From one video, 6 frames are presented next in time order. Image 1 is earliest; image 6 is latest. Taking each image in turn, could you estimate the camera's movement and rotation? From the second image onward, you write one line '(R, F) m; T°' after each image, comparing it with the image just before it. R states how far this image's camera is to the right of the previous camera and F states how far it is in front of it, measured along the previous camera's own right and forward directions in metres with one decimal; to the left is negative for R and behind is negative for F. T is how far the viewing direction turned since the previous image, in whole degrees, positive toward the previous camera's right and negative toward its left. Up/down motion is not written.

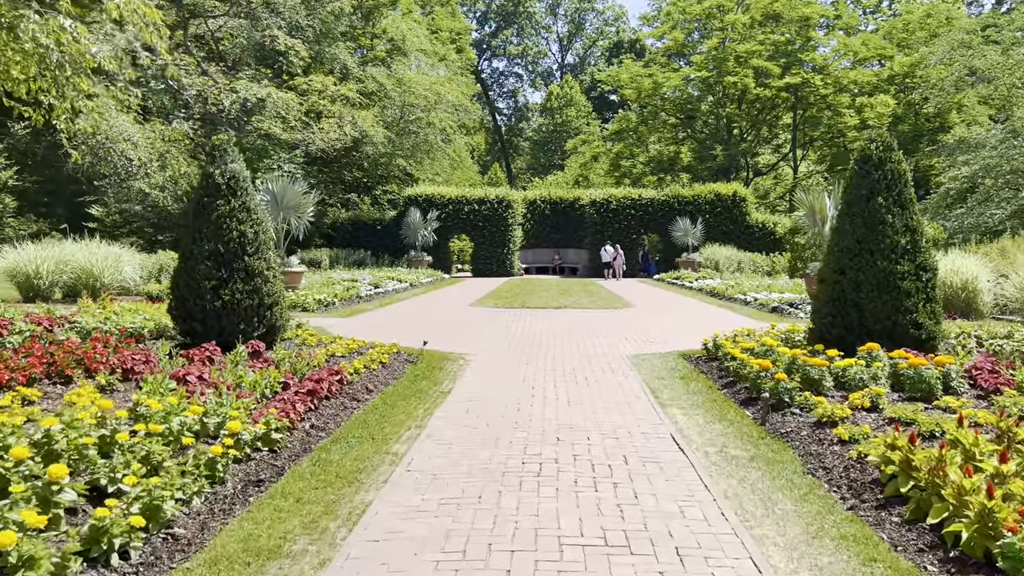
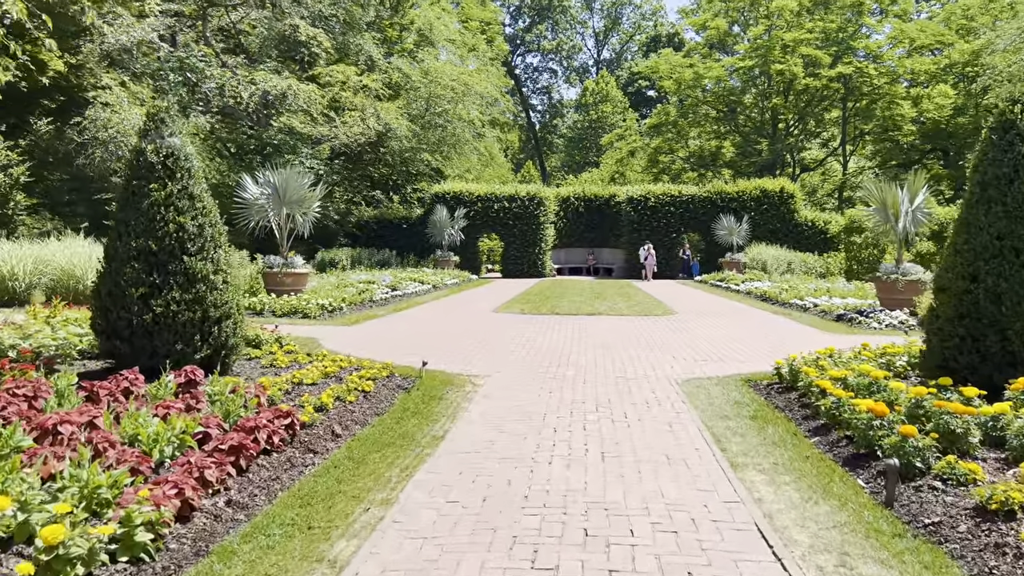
(+0.1, +1.5) m; -2°
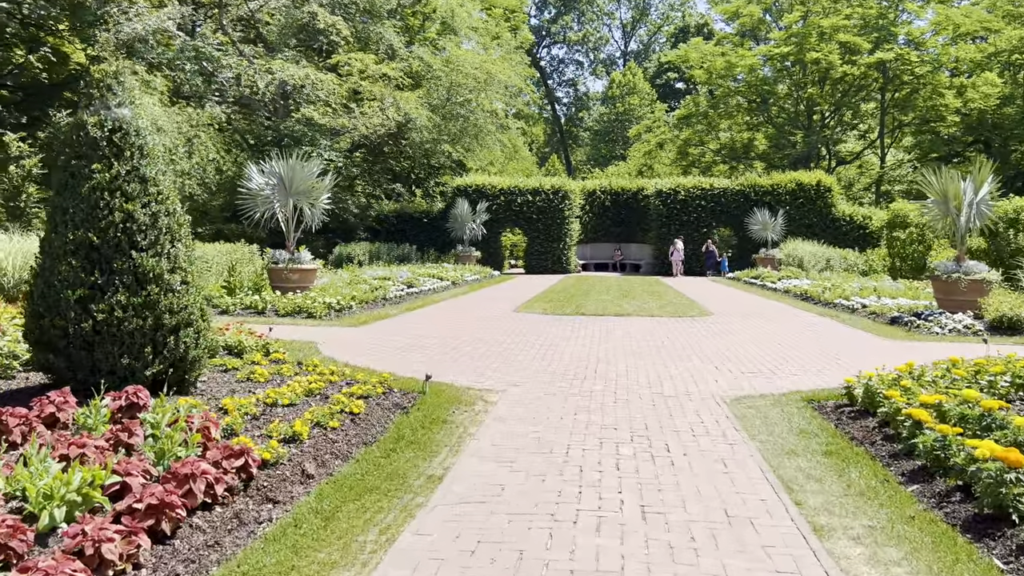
(0.0, +0.9) m; -2°
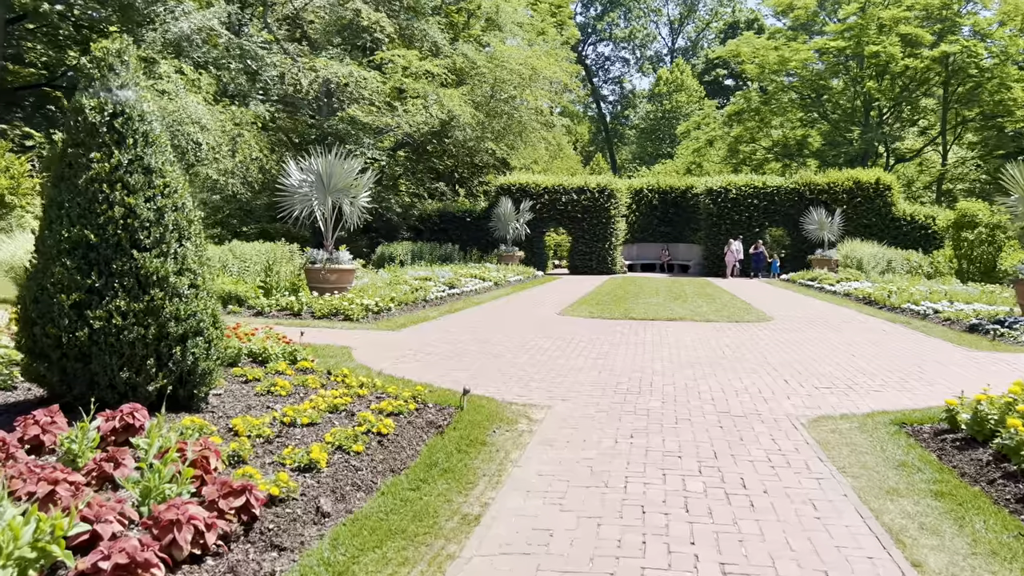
(0.0, +0.6) m; -3°
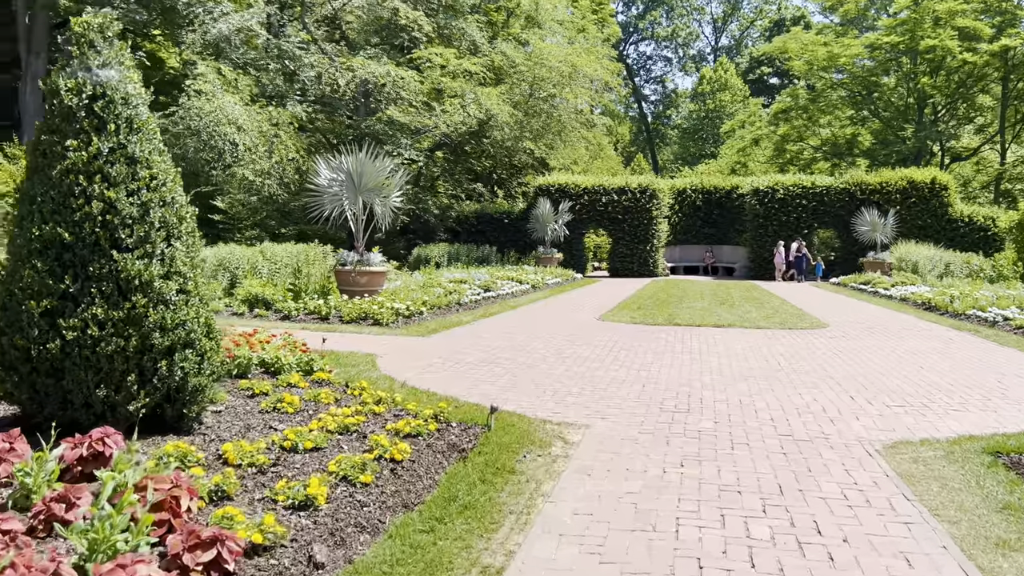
(0.0, +0.5) m; -3°
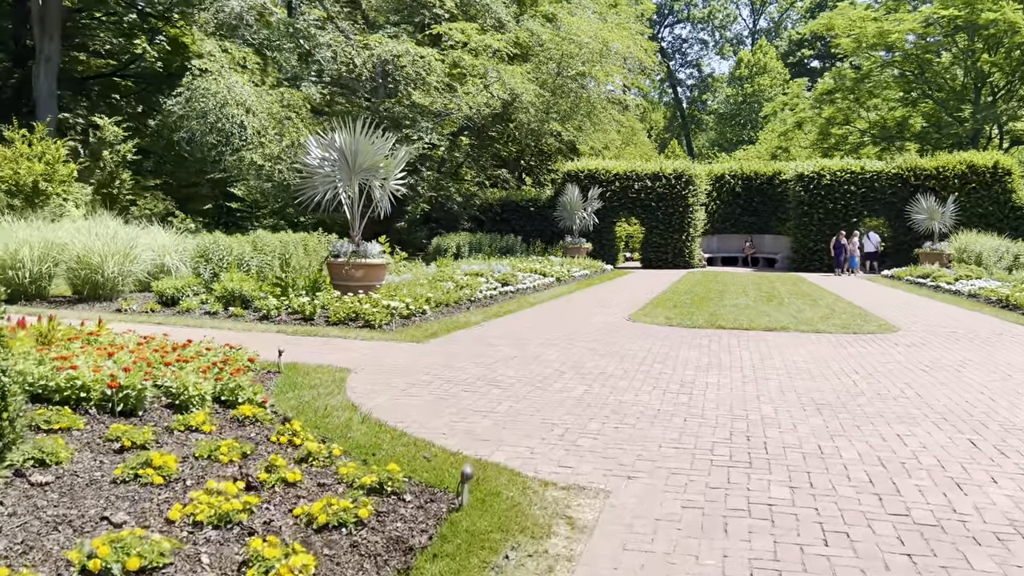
(+0.2, +1.4) m; -2°
